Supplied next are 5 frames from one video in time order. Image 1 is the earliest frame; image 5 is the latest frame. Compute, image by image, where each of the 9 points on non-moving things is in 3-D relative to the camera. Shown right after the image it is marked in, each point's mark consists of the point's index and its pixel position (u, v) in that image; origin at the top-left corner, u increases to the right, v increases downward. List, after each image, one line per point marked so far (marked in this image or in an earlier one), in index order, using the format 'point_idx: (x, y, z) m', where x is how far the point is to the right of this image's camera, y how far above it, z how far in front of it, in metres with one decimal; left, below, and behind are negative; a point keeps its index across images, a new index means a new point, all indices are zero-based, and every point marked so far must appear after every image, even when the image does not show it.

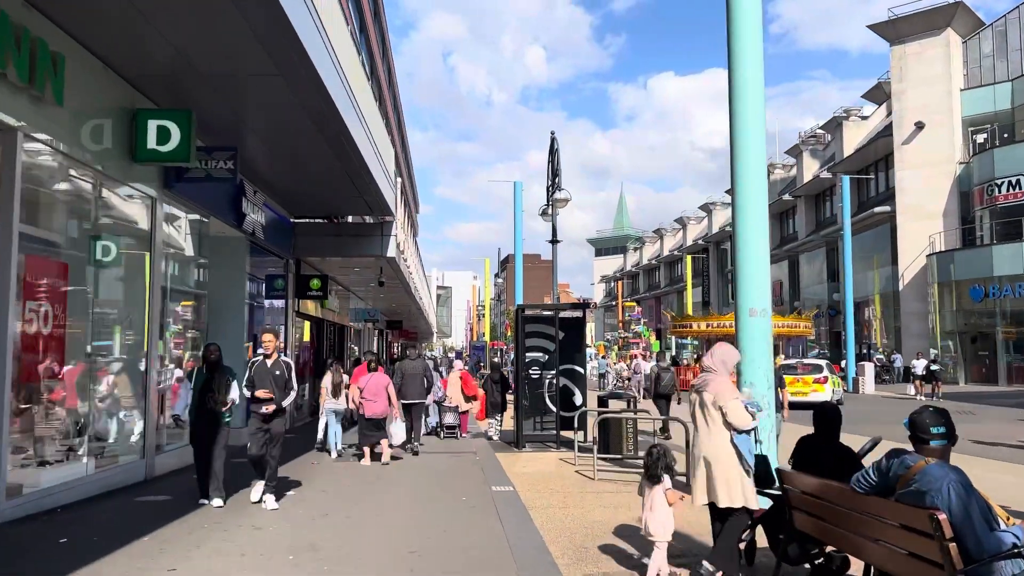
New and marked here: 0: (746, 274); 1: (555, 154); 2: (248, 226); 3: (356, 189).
0: (+2.1, +0.1, +7.1) m
1: (+1.1, +3.3, +19.7) m
2: (-4.2, +1.0, +12.7) m
3: (-2.9, +1.8, +14.7) m
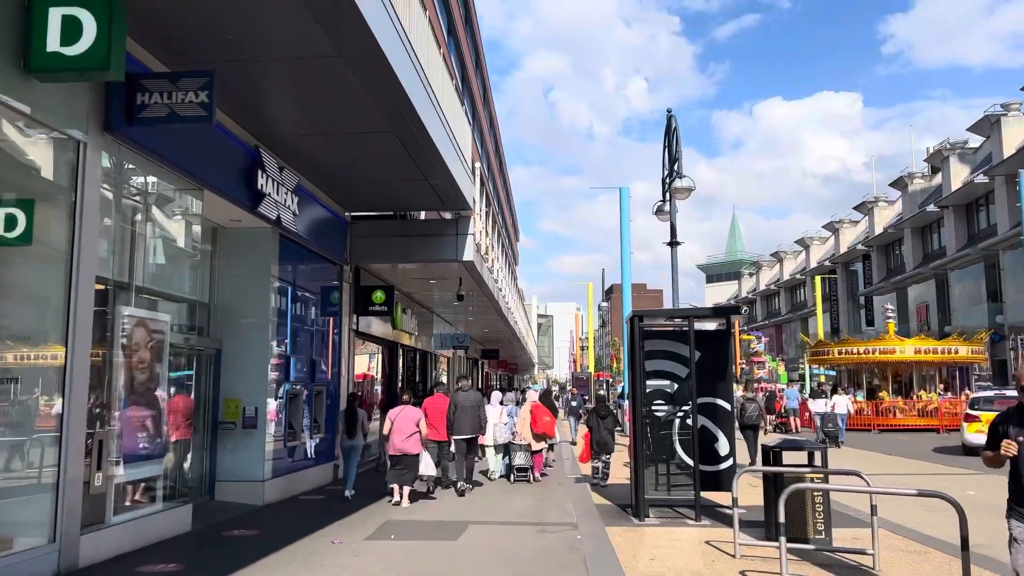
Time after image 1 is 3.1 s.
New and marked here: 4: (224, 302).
0: (+2.6, +0.3, +3.2) m
1: (+3.2, +3.0, +15.9) m
2: (-2.9, +0.9, +9.6) m
3: (-1.3, +1.7, +11.4) m
4: (-3.7, -0.2, +10.2) m
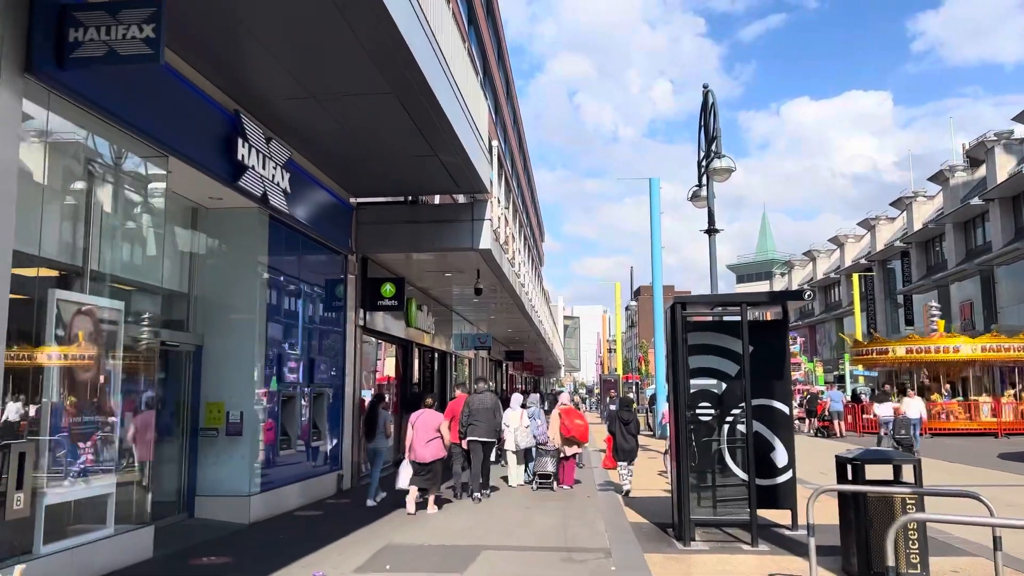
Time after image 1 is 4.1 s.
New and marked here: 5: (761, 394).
0: (+2.6, +0.5, +1.8) m
1: (+3.6, +3.2, +14.5) m
2: (-2.7, +1.1, +8.4) m
3: (-1.1, +1.8, +10.2) m
4: (-3.4, 0.0, +9.0) m
5: (+2.5, -1.1, +8.0) m
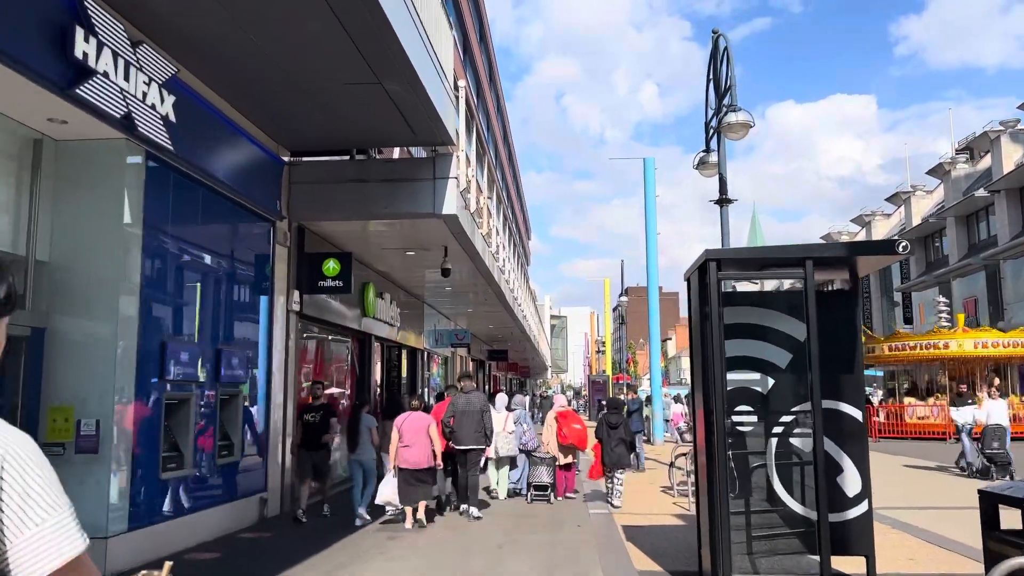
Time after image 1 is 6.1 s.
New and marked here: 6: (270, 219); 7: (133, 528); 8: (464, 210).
0: (+2.4, +0.9, -0.5) m
1: (+3.2, +3.5, +12.2) m
2: (-3.0, +1.4, +6.0) m
3: (-1.4, +2.1, +7.8) m
4: (-3.7, +0.3, +6.6) m
5: (+2.2, -0.7, +5.7) m
6: (-2.9, +0.8, +9.7) m
7: (-3.1, -1.9, +6.5) m
8: (-0.6, +1.0, +10.6) m
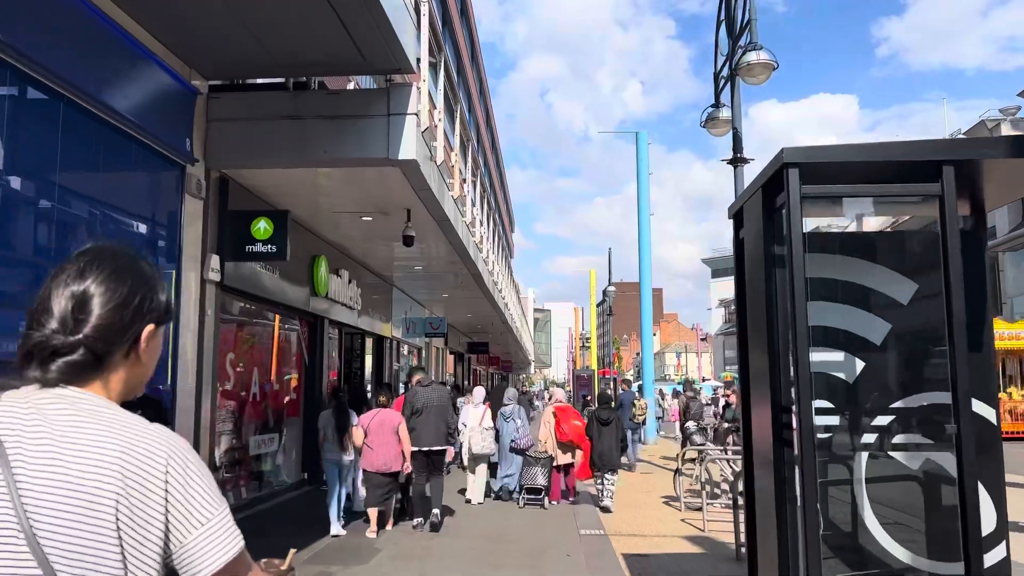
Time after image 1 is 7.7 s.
0: (+2.4, +1.2, -2.4) m
1: (+2.9, +3.8, +10.3) m
2: (-3.2, +1.7, +4.0) m
3: (-1.6, +2.5, +5.8) m
4: (-3.9, +0.6, +4.6) m
5: (+2.0, -0.4, +3.8) m
6: (-3.2, +1.2, +7.7) m
7: (-3.3, -1.6, +4.5) m
8: (-0.9, +1.4, +8.6) m
